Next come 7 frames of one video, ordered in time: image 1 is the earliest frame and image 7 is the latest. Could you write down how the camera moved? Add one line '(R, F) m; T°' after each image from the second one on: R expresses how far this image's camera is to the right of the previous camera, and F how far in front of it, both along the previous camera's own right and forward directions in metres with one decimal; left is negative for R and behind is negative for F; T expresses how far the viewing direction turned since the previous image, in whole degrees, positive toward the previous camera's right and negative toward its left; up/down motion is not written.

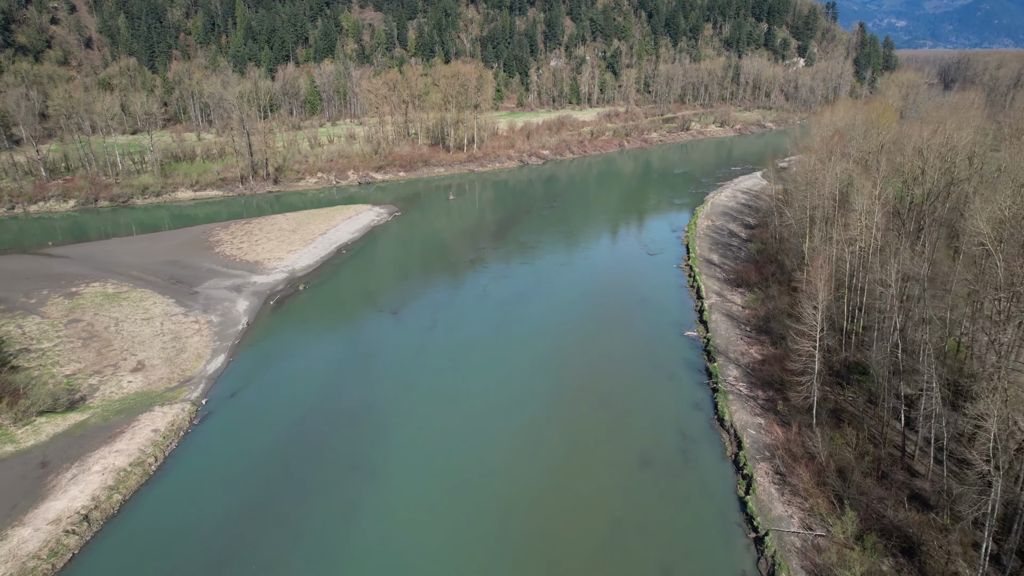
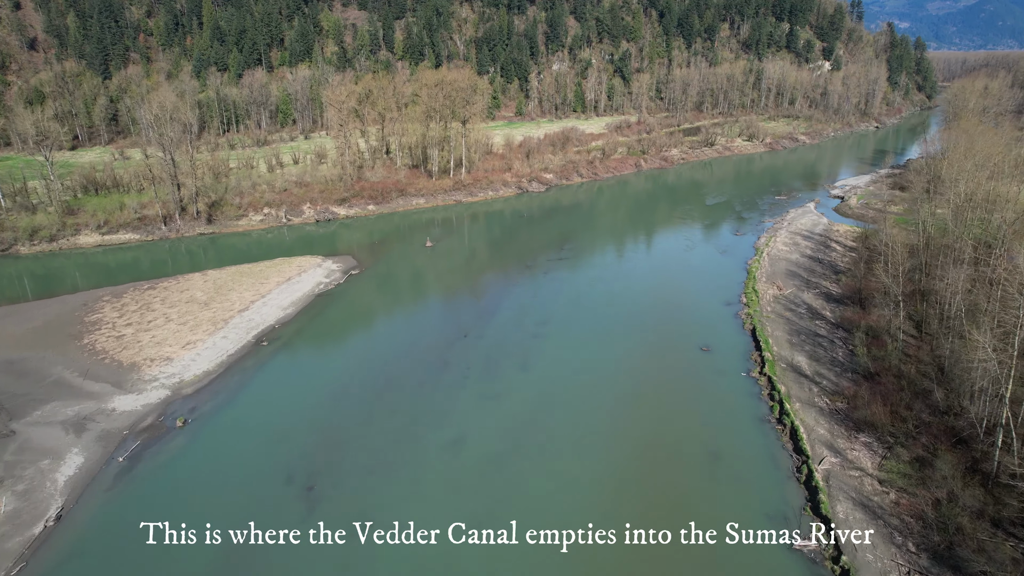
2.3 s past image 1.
(+0.3, +9.9) m; 0°
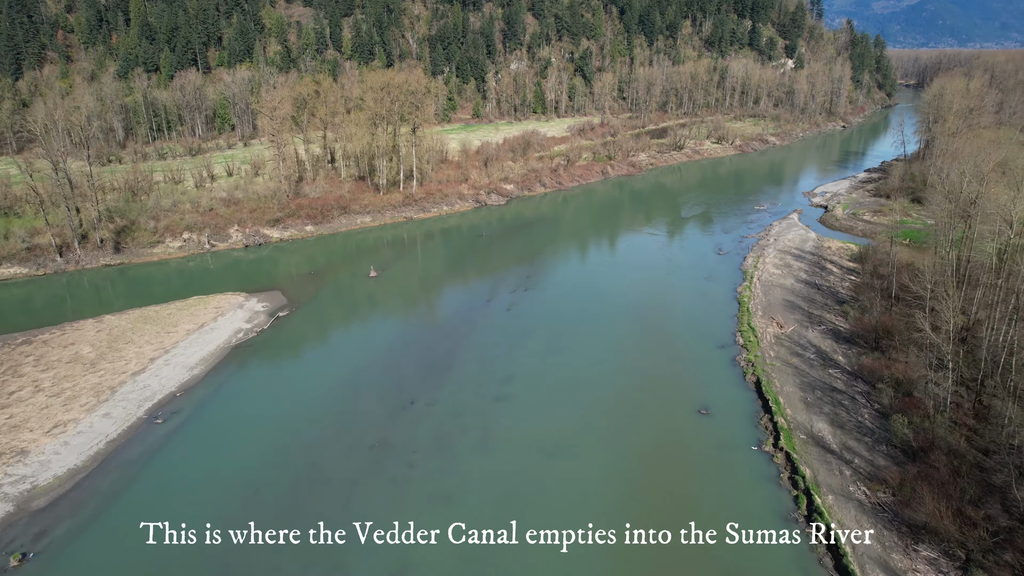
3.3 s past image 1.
(+0.2, +4.3) m; +3°
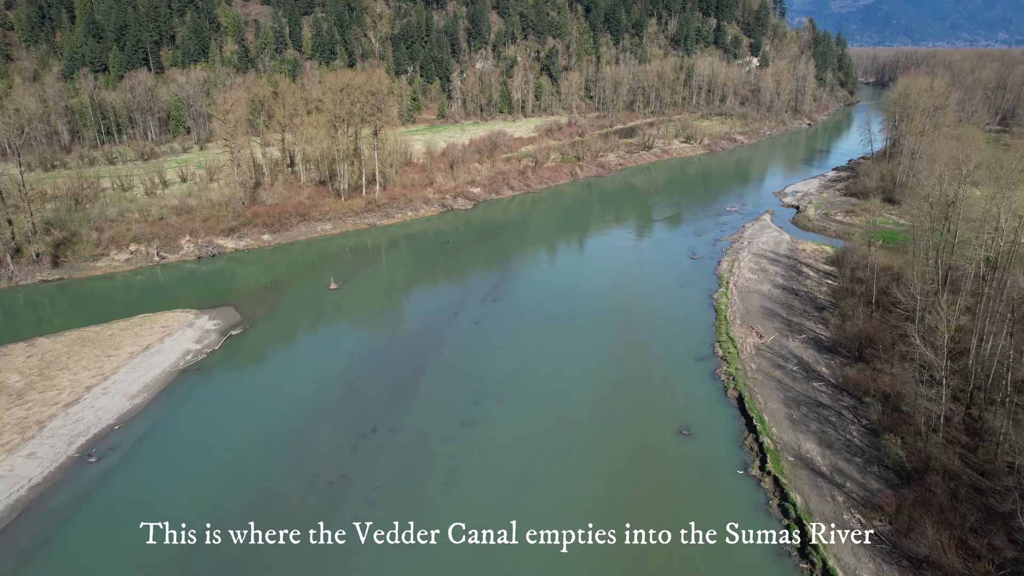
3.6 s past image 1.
(+0.1, +1.3) m; +3°
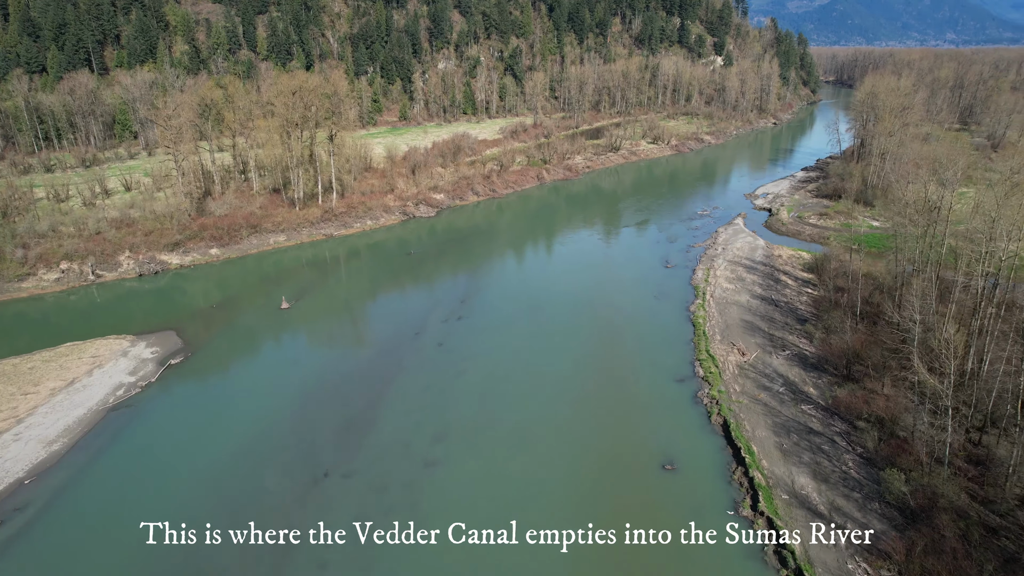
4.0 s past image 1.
(+0.1, +1.7) m; +3°
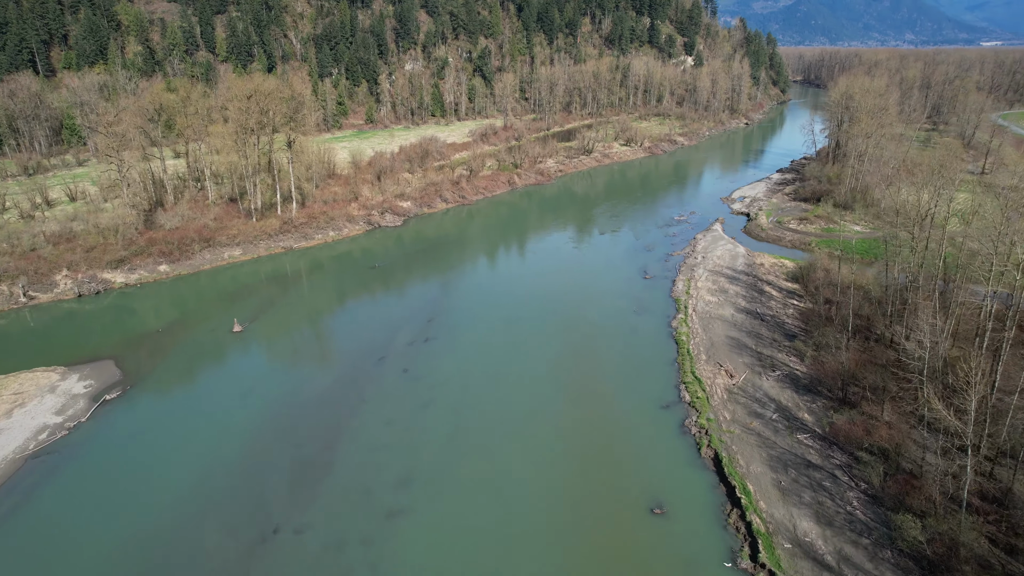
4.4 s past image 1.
(+0.1, +1.7) m; +2°
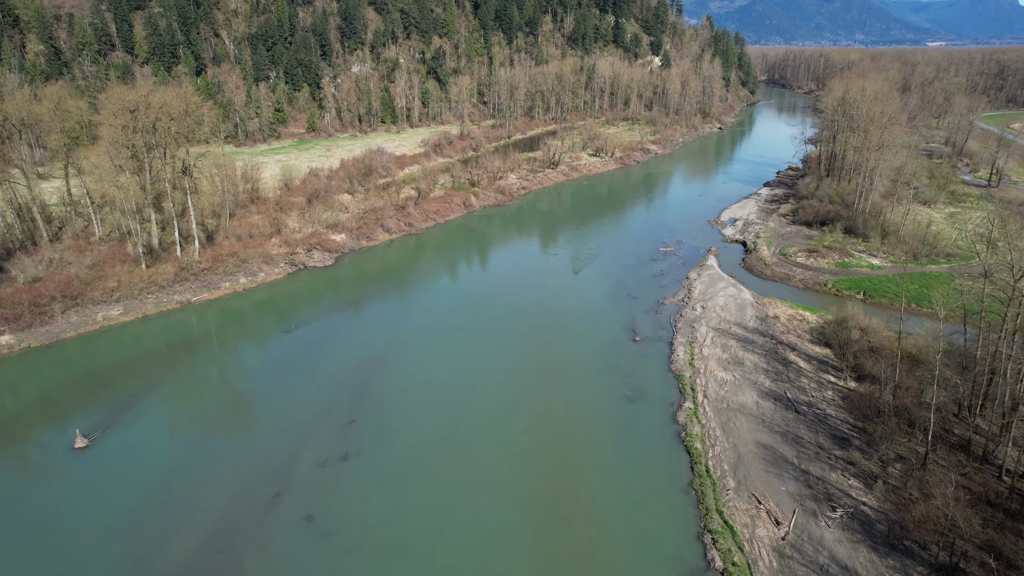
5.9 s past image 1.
(+0.4, +6.4) m; +3°
